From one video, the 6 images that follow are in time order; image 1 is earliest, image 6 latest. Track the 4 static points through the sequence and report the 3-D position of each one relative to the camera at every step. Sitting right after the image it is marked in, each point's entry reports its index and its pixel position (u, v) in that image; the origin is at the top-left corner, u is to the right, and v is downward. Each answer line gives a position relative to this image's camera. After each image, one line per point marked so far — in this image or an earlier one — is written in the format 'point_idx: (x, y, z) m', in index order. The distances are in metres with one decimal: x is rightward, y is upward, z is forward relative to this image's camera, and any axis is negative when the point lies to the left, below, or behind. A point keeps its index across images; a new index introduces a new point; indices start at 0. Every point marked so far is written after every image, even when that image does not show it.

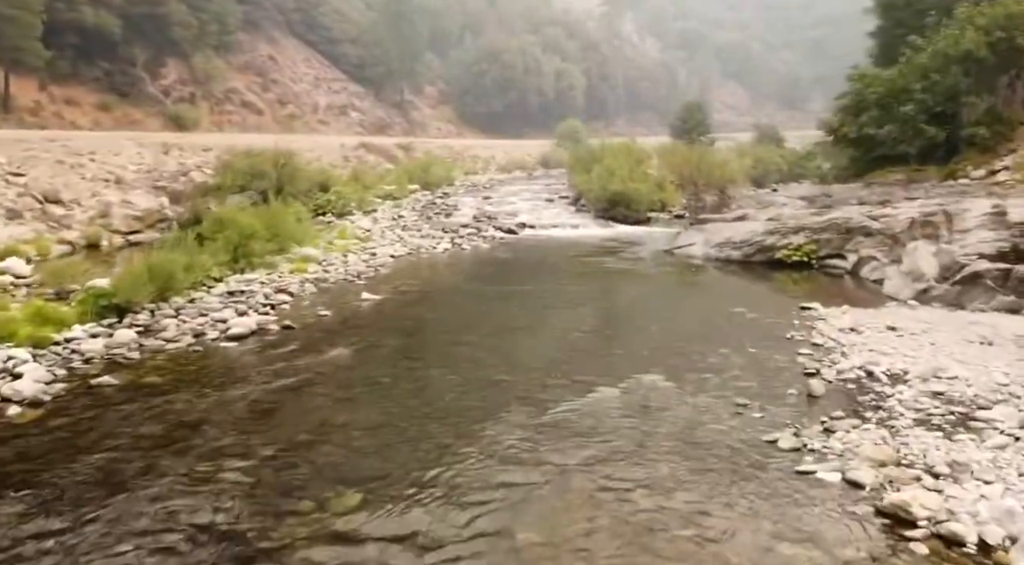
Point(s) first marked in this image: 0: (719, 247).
0: (+5.2, +1.0, +18.6) m
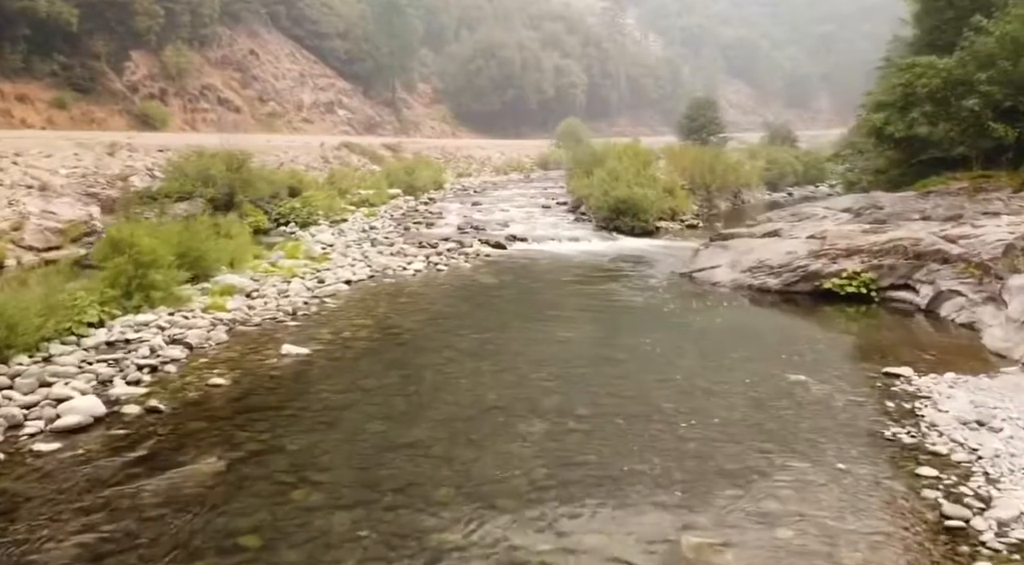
0: (+4.8, +0.3, +15.0) m
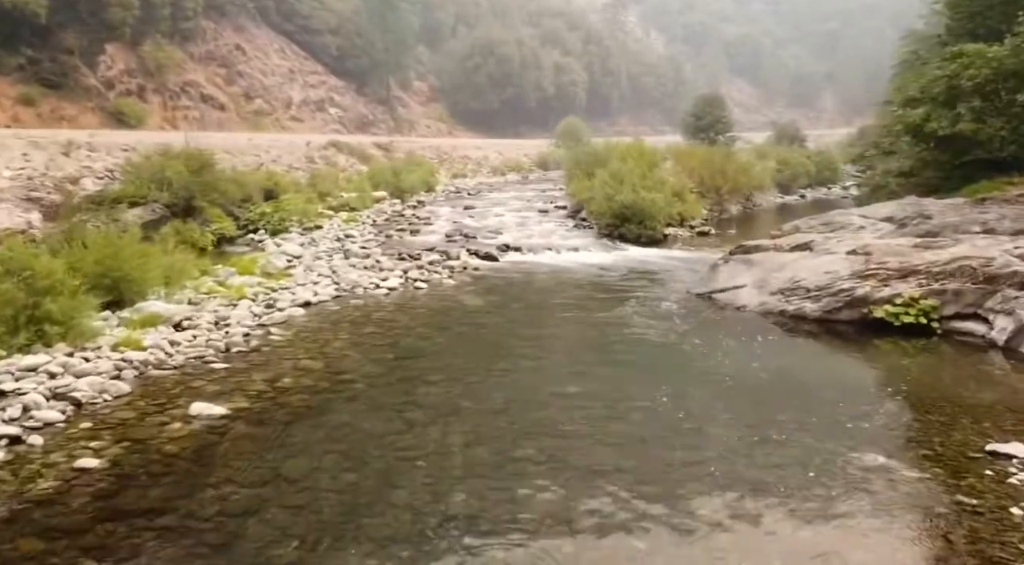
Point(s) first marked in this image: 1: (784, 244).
0: (+4.6, -0.2, +12.7) m
1: (+5.6, +0.8, +15.2) m
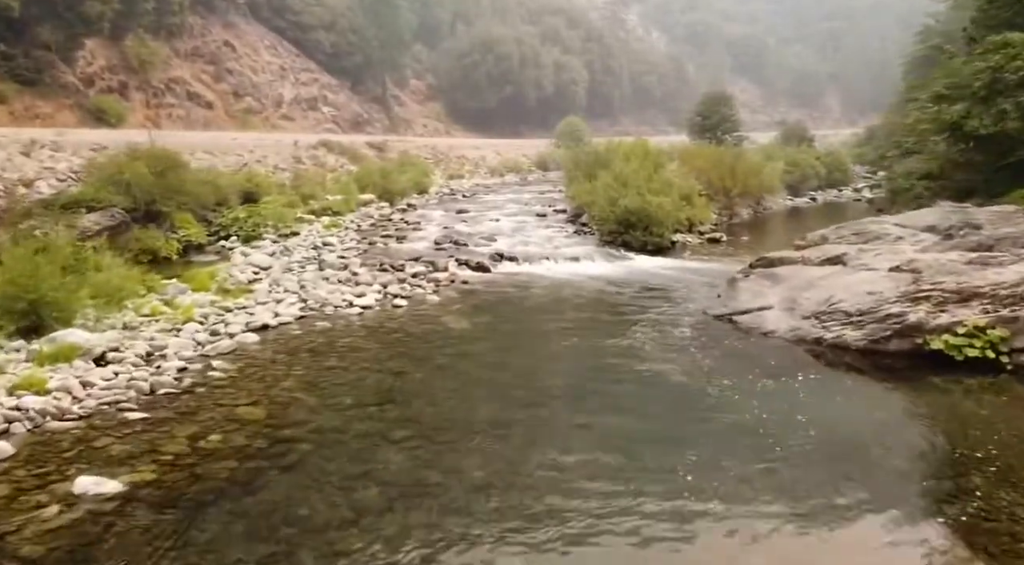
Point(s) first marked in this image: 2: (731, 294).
0: (+4.5, -0.5, +10.9) m
1: (+5.4, +0.5, +13.4) m
2: (+3.8, -0.2, +12.9) m
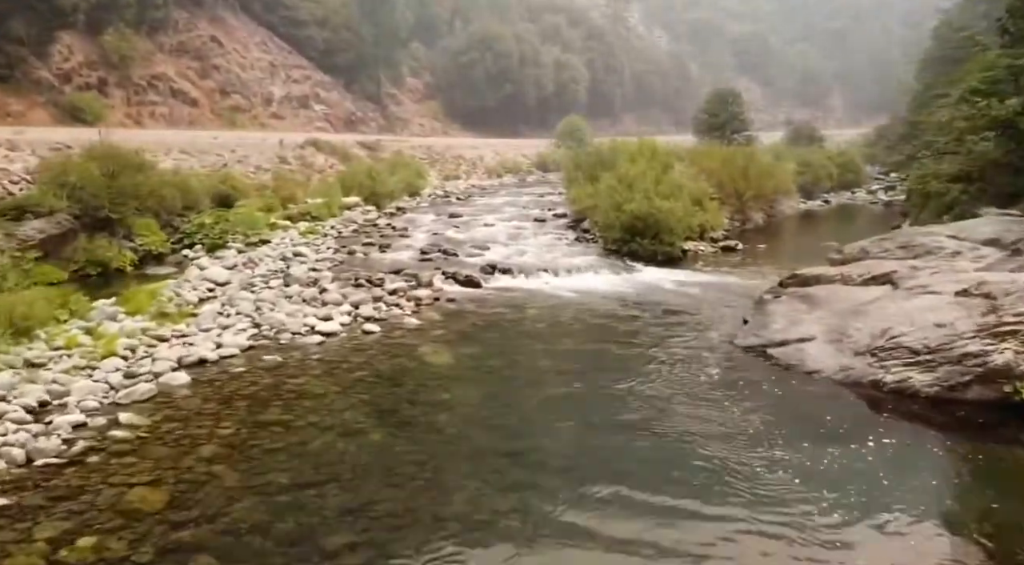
0: (+4.3, -0.8, +8.9) m
1: (+5.3, +0.1, +11.5) m
2: (+3.7, -0.6, +11.0) m
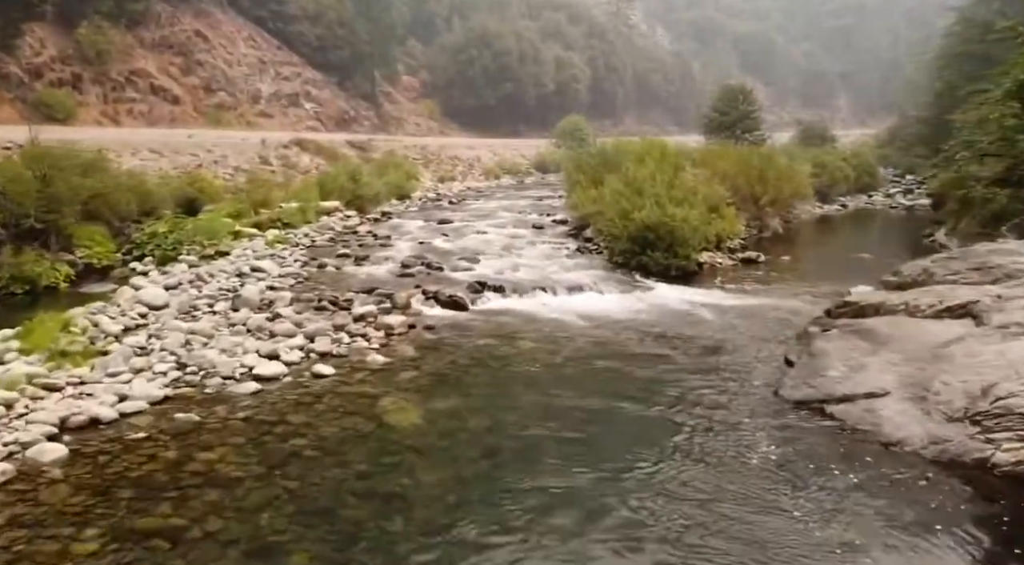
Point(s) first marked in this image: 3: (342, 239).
0: (+4.2, -1.2, +6.7) m
1: (+5.2, -0.3, +9.3) m
2: (+3.5, -0.9, +8.8) m
3: (-4.5, +1.2, +19.4) m
